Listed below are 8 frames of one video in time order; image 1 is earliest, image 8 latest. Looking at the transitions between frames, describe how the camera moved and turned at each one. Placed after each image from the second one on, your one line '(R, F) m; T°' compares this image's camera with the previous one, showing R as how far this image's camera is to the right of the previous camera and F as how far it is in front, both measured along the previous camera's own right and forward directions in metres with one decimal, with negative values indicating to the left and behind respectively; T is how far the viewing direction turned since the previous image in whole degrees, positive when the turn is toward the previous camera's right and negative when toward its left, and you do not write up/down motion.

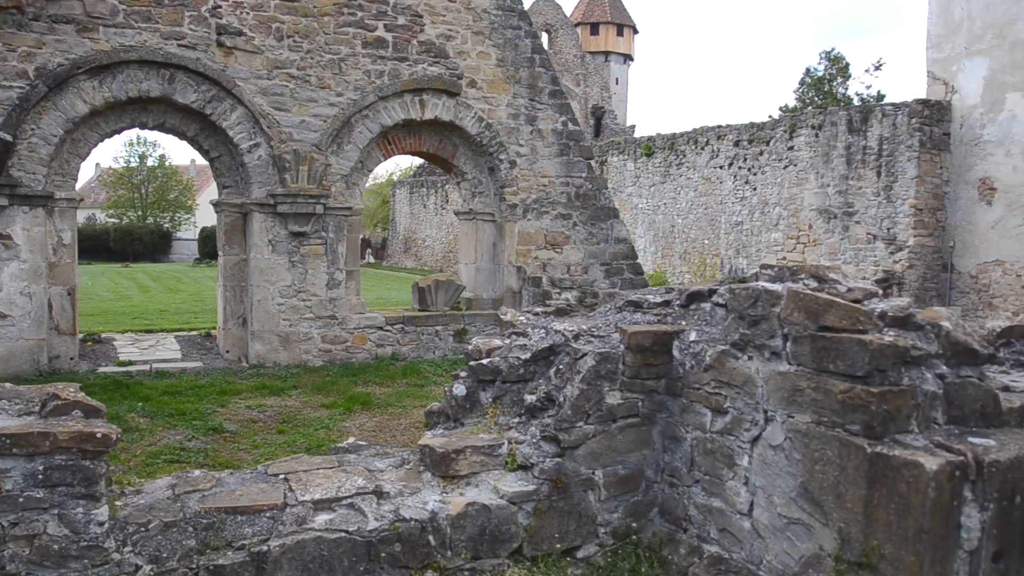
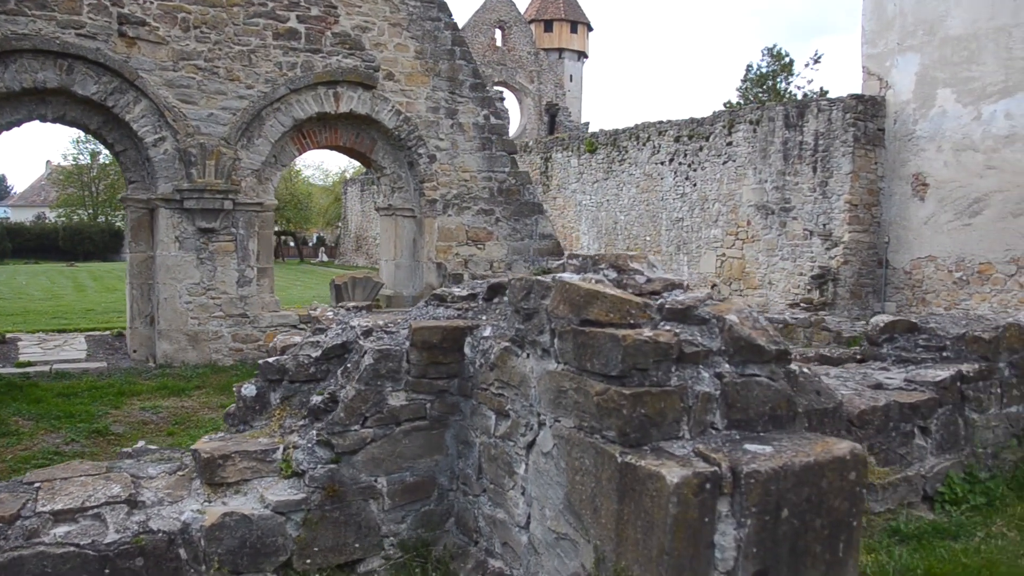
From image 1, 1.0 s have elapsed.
(+0.4, +0.2) m; +2°
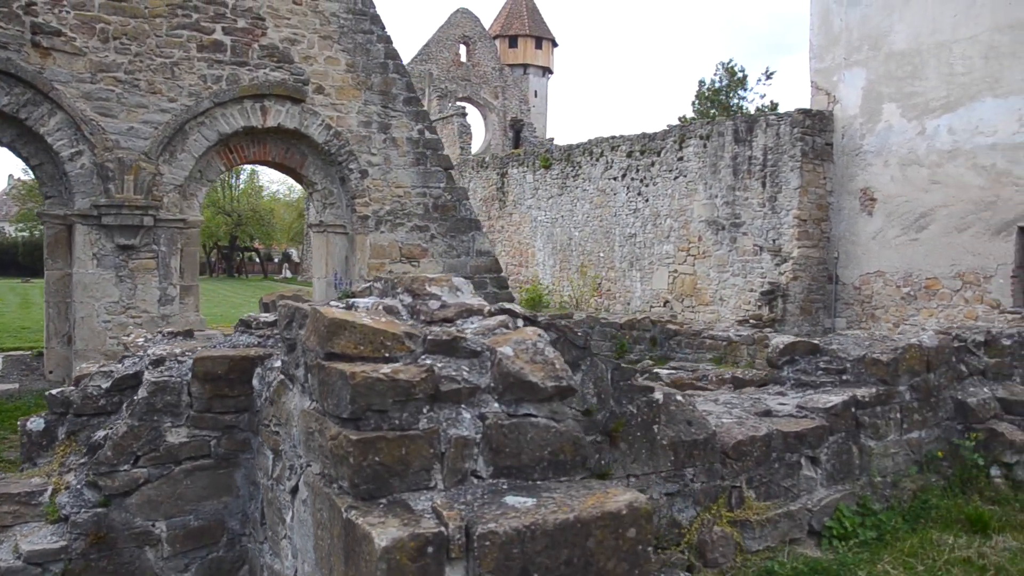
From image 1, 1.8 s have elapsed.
(+0.3, +0.2) m; +1°
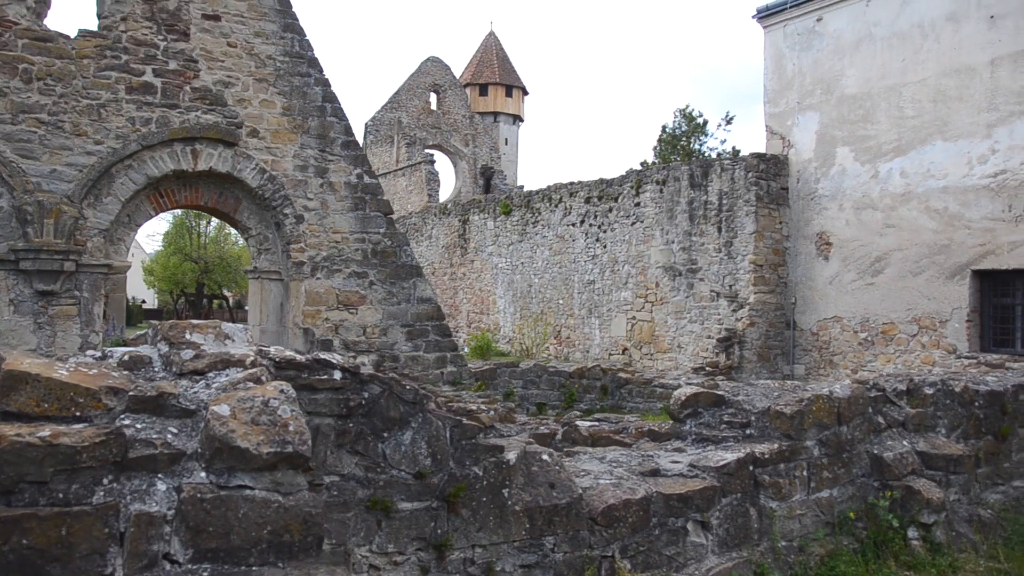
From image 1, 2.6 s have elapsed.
(+0.3, +0.3) m; +1°
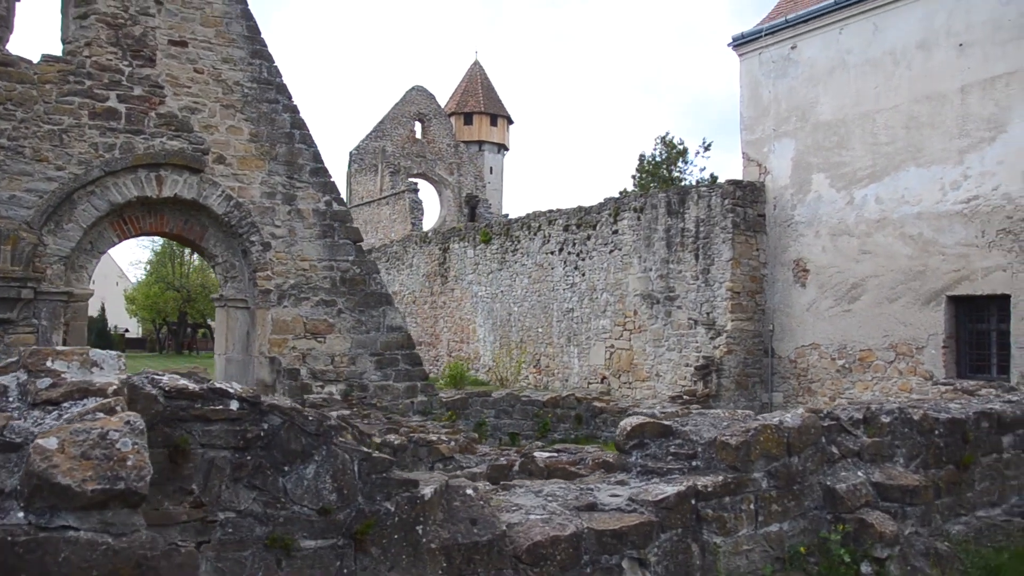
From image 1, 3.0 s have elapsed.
(+0.2, +0.1) m; +1°
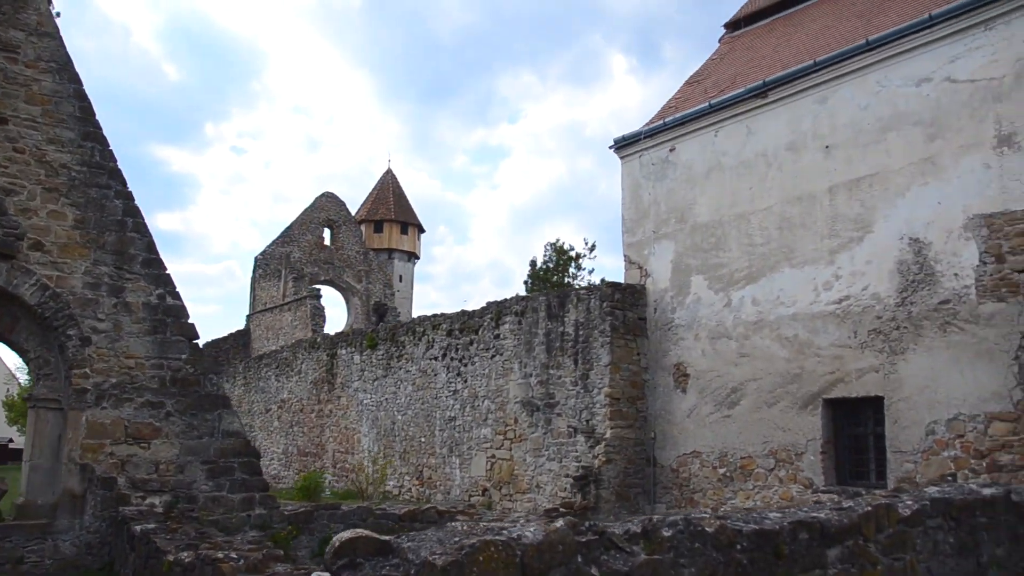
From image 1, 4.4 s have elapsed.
(+0.6, +0.5) m; +4°
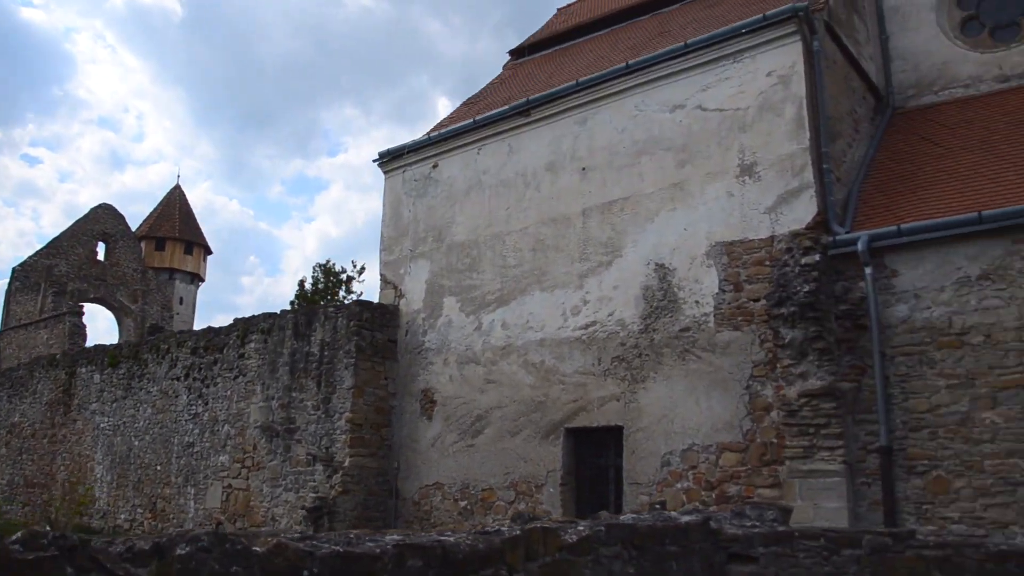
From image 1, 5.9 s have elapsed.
(+0.7, +0.6) m; +10°
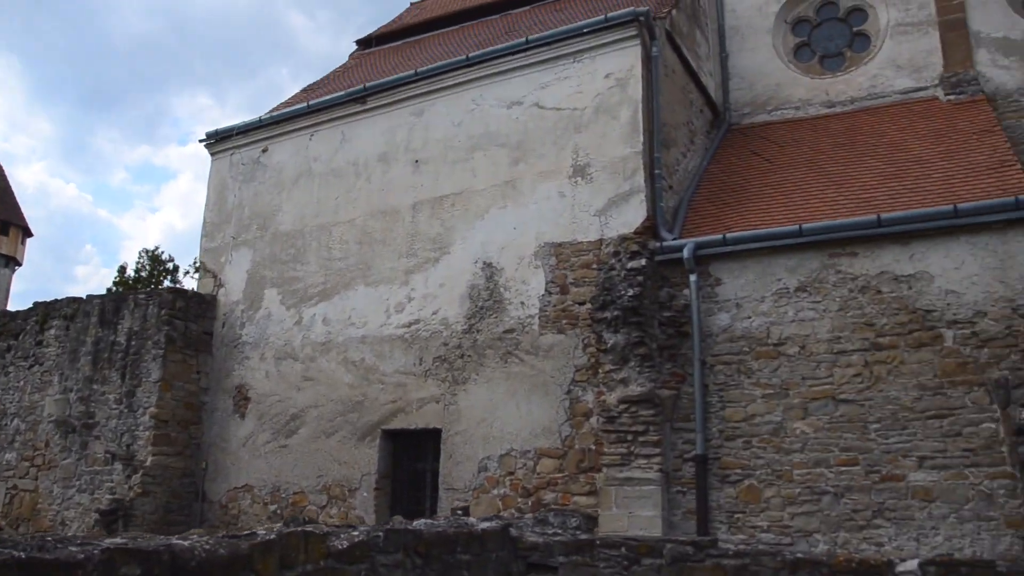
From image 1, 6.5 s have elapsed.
(+0.2, +0.3) m; +8°
